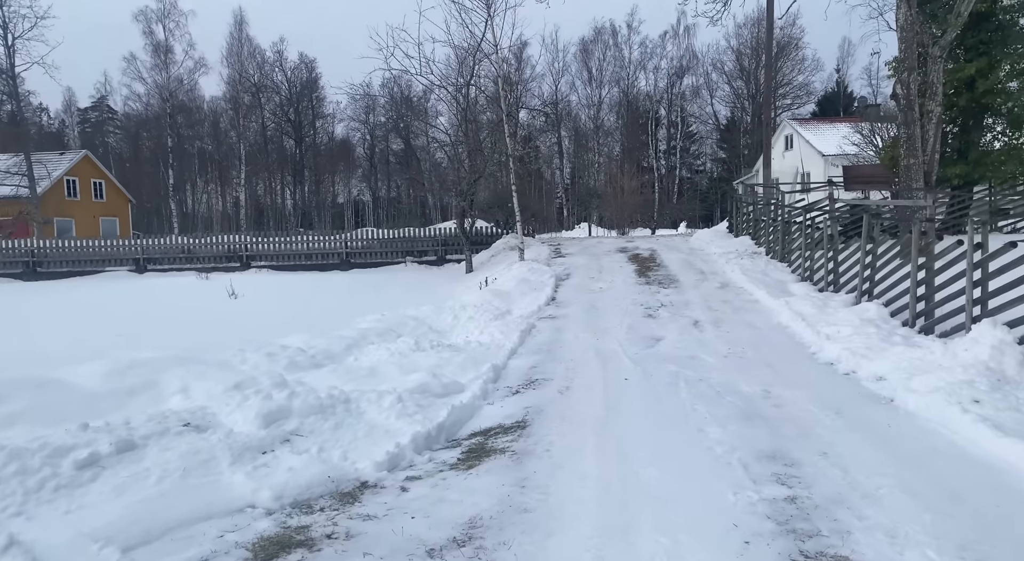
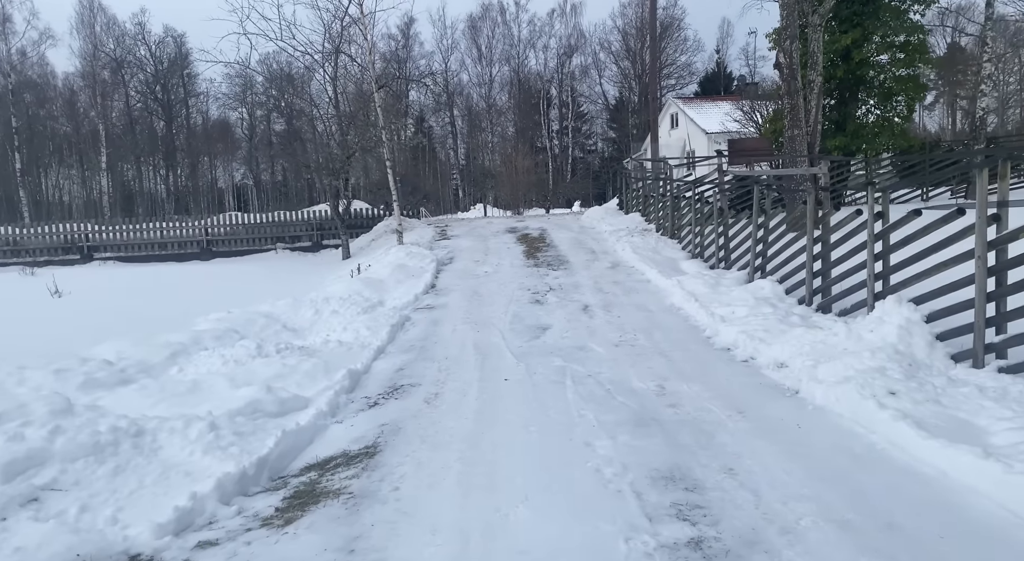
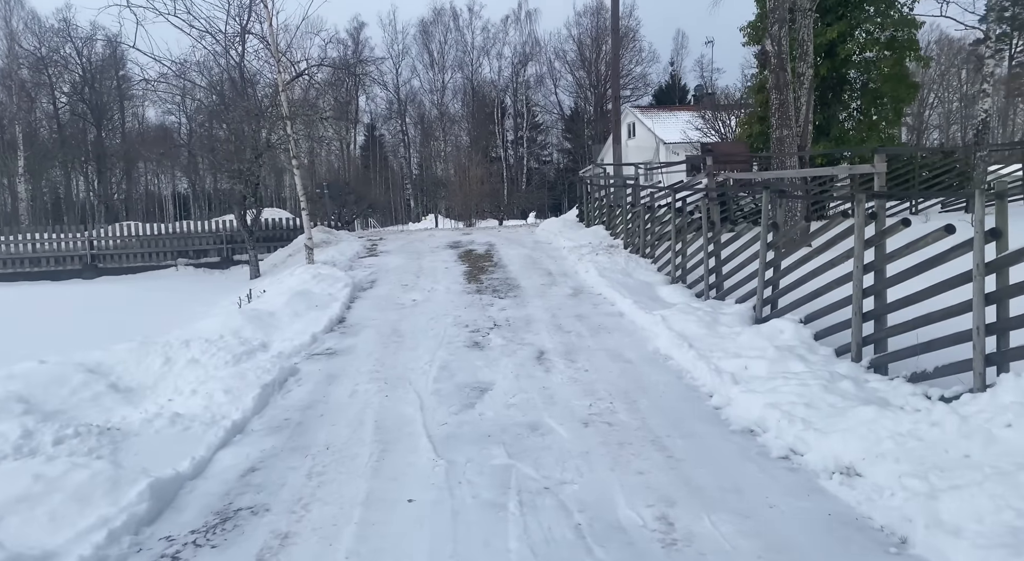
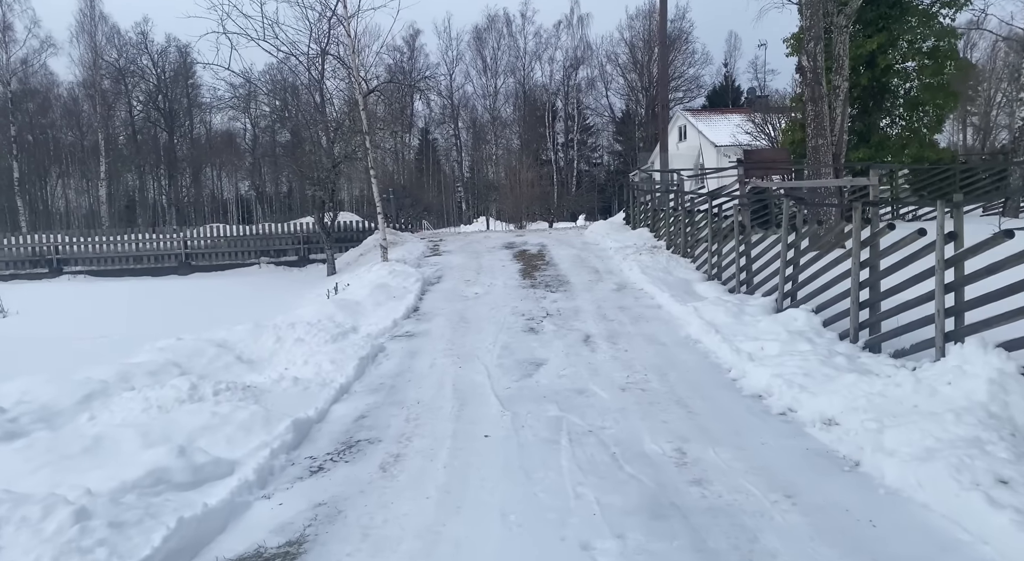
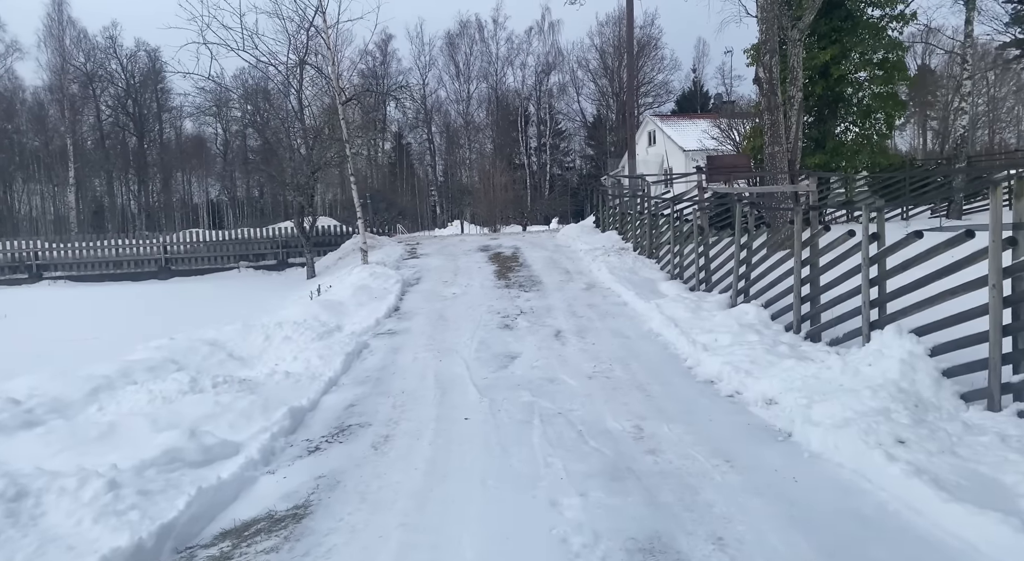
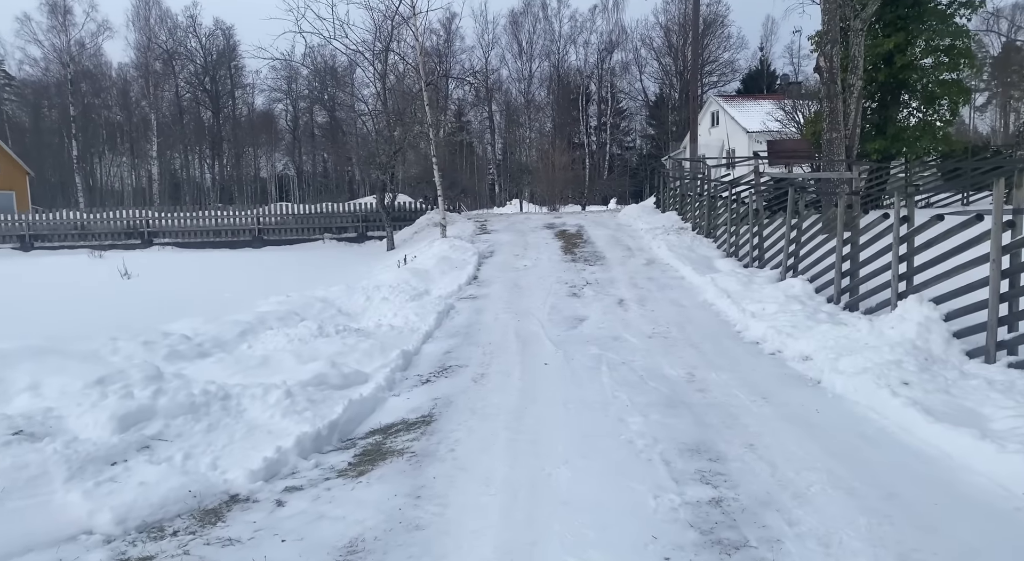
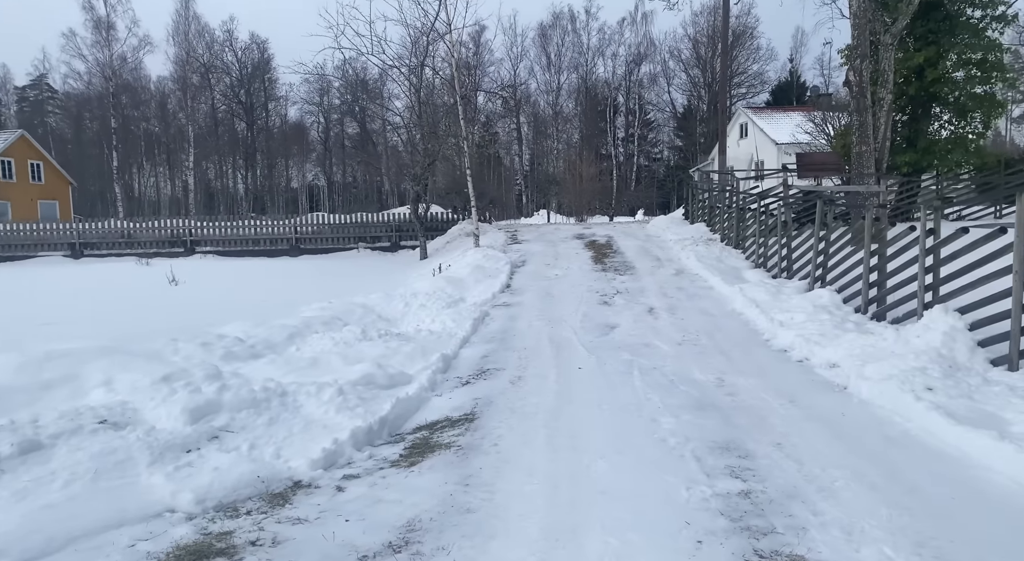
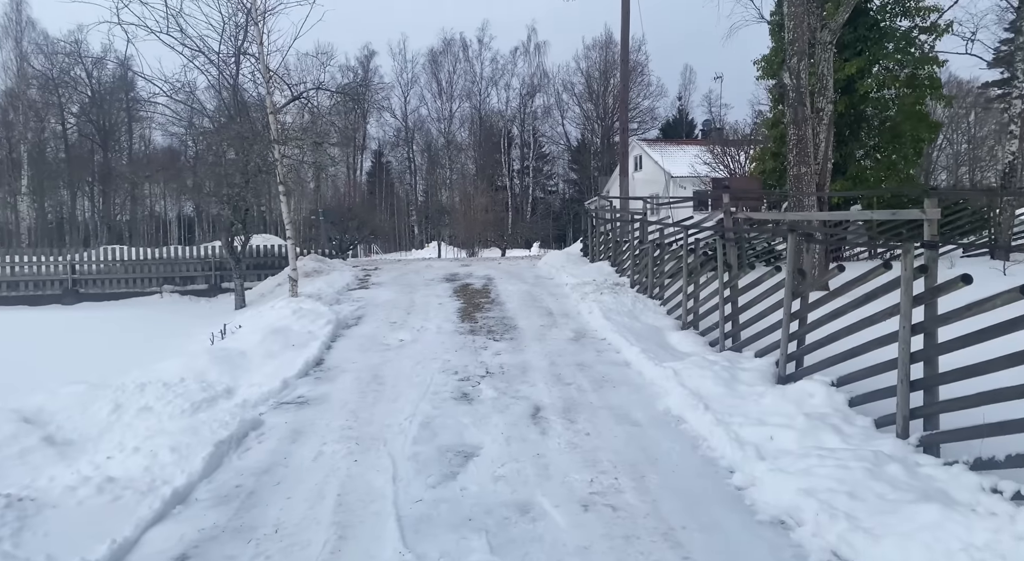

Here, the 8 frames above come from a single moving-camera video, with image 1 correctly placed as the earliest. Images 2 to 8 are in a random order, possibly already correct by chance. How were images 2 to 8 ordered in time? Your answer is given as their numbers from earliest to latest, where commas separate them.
7, 6, 2, 5, 4, 3, 8
